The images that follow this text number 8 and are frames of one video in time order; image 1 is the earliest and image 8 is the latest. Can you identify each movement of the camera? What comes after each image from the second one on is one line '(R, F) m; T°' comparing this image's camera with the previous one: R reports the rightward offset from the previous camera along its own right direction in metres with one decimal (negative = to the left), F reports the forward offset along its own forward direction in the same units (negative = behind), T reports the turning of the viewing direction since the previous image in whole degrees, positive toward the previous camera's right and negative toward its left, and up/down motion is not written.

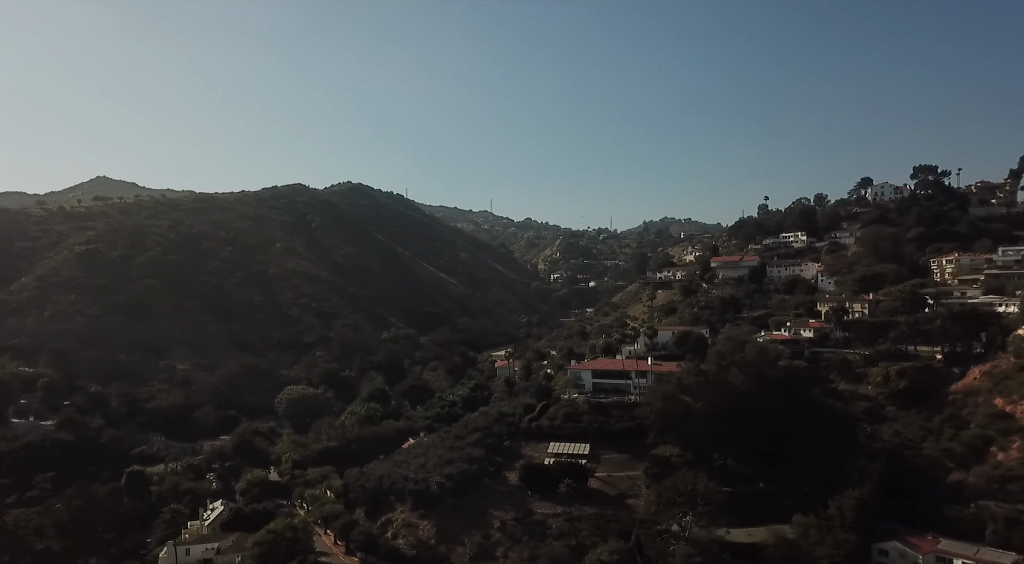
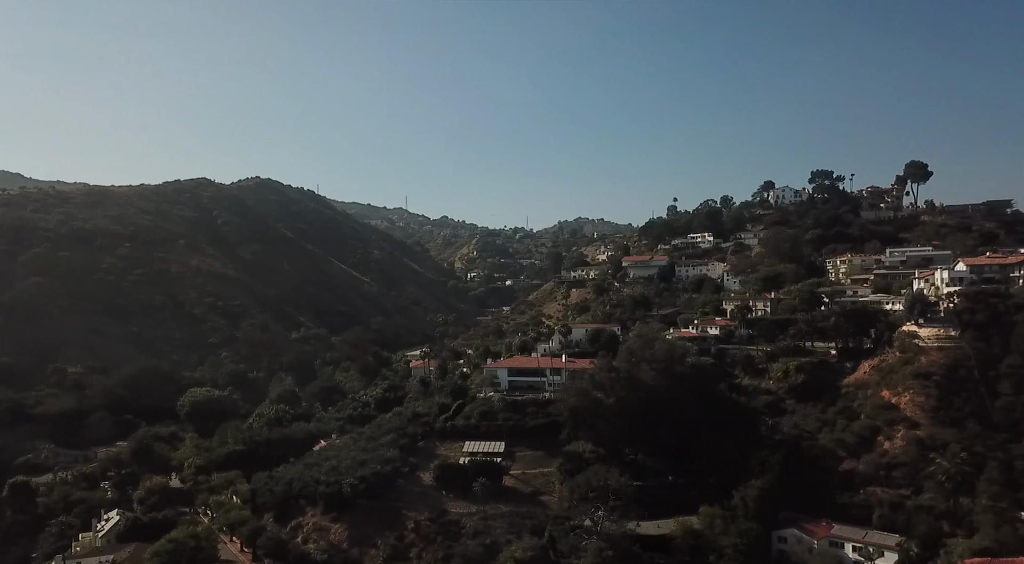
(-0.5, 0.0) m; +7°
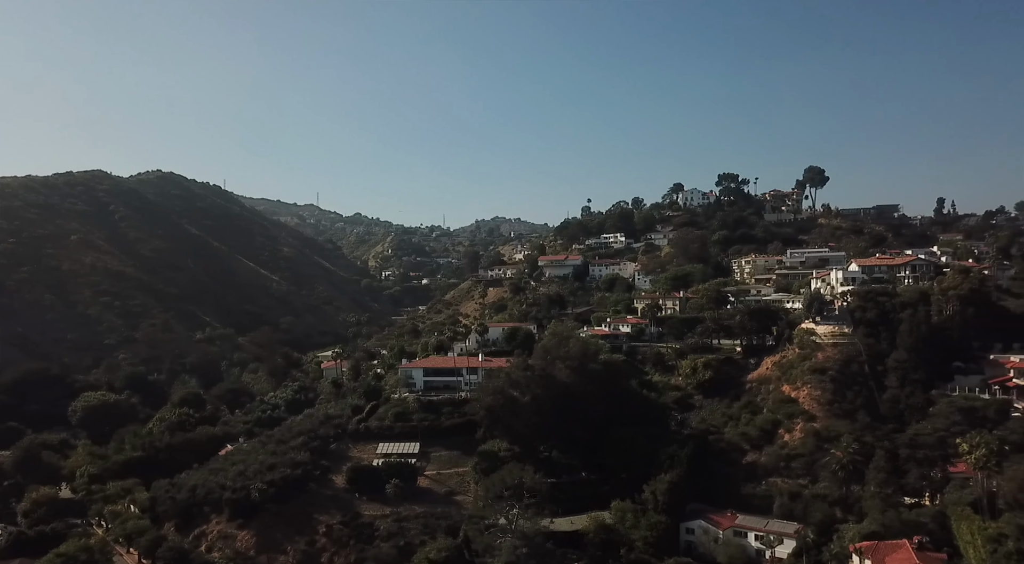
(-0.6, +0.1) m; +7°
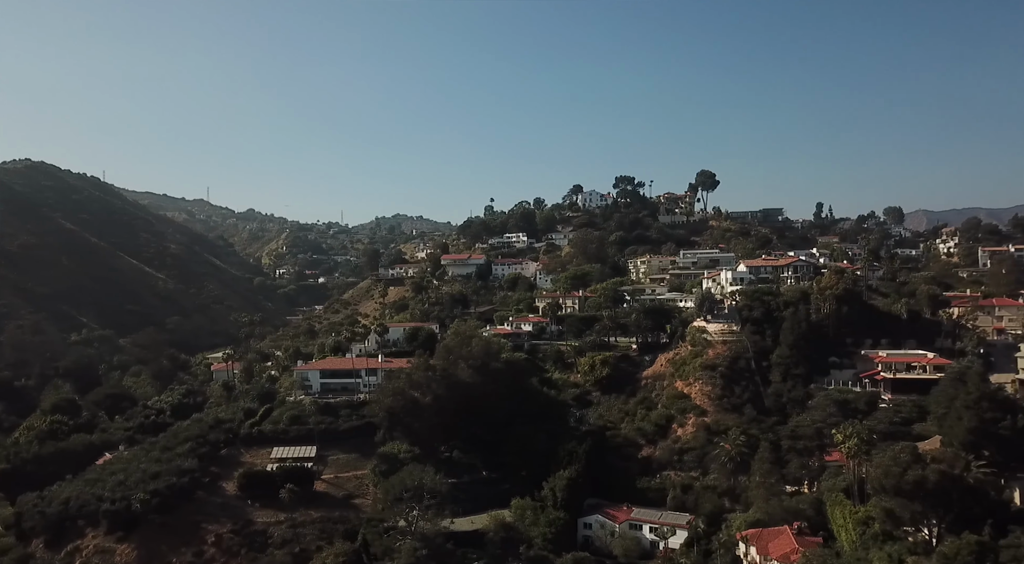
(-0.7, +0.2) m; +8°
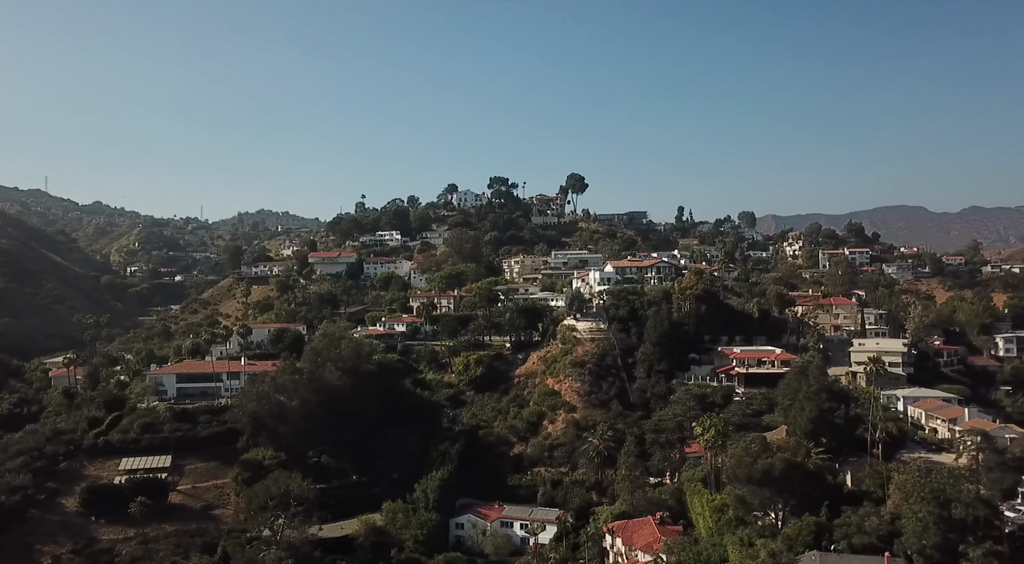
(-0.8, +0.4) m; +10°
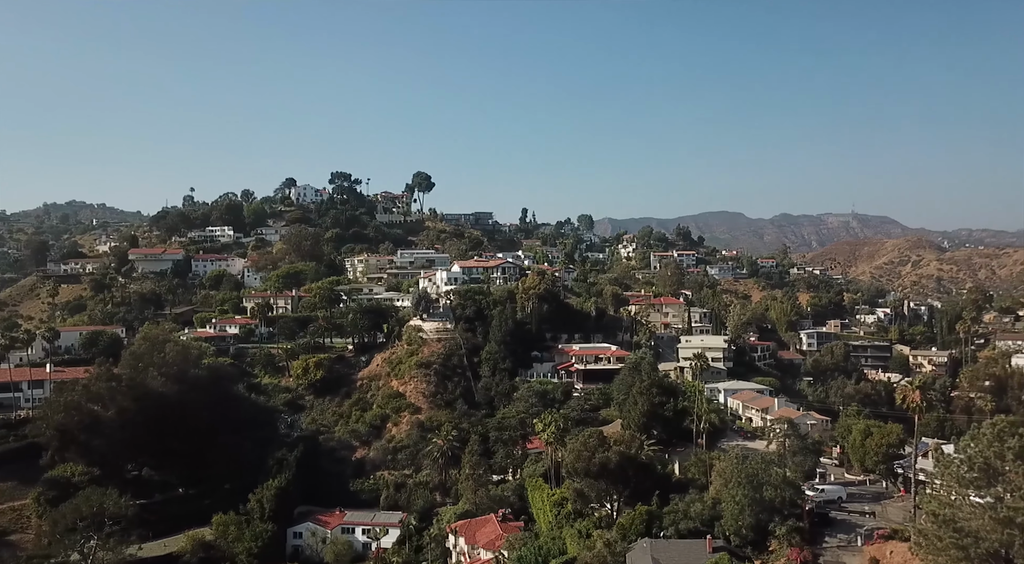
(-0.5, +0.5) m; +12°
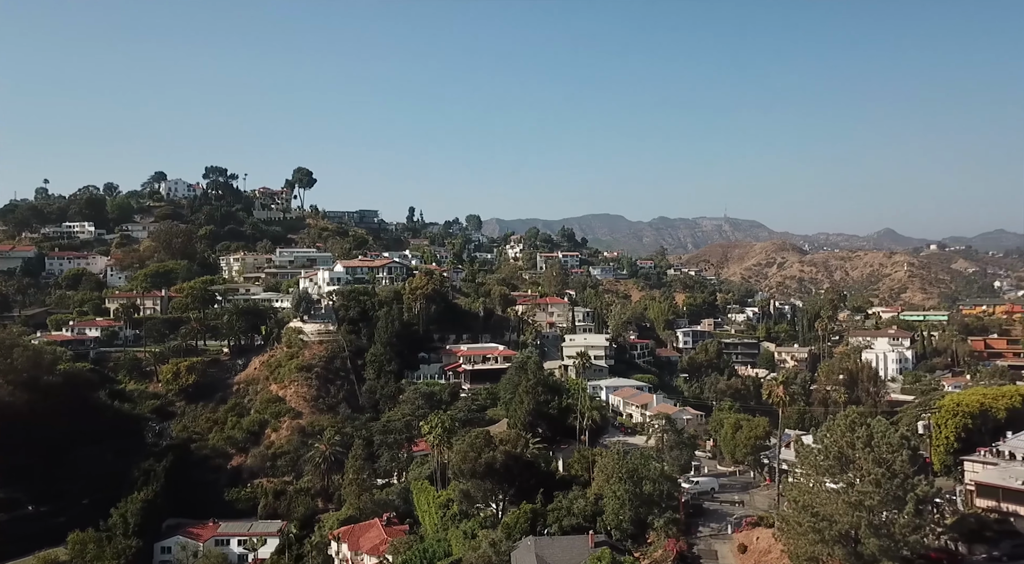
(-0.1, +0.4) m; +8°
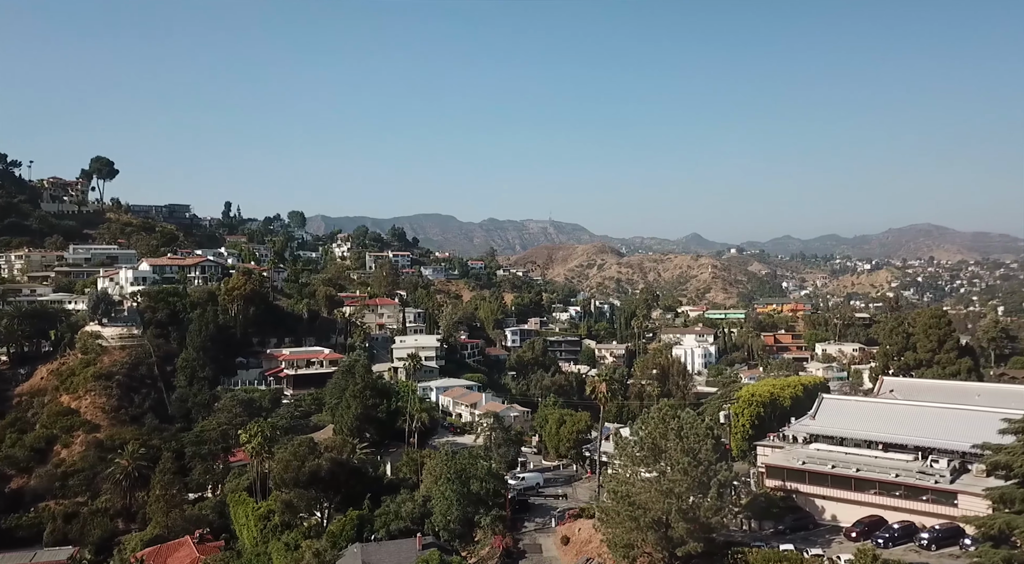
(+0.4, +0.5) m; +12°
